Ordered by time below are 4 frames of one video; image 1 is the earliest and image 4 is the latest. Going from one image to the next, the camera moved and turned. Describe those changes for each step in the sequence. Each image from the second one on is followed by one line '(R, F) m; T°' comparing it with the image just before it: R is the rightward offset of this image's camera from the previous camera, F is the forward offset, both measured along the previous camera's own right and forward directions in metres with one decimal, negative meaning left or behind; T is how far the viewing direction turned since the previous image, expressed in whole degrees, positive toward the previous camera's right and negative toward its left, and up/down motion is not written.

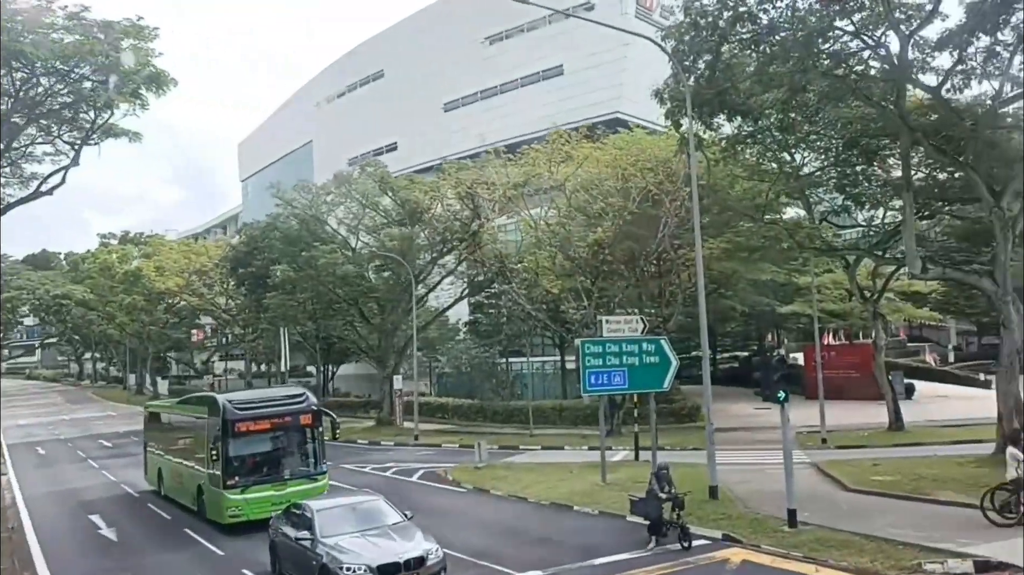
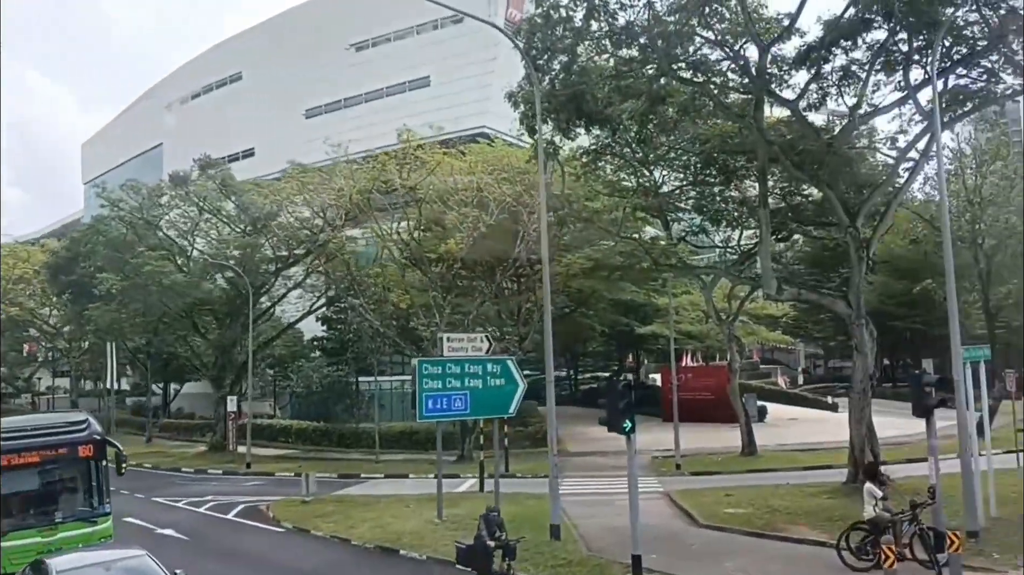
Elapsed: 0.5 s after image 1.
(+0.7, +1.5) m; +9°
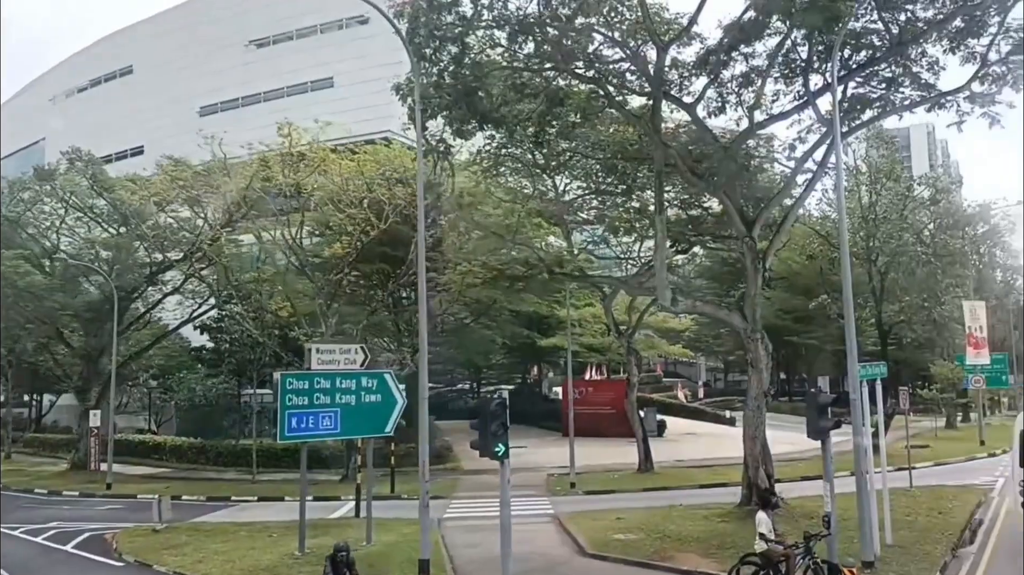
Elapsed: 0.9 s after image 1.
(+0.5, +1.1) m; +6°
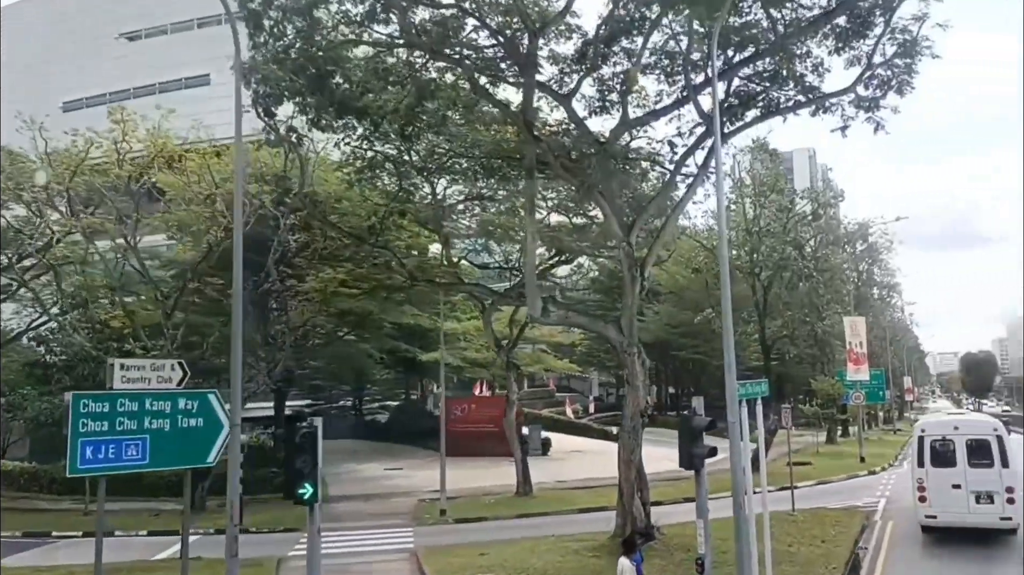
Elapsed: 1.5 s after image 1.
(+0.7, +1.5) m; +7°
